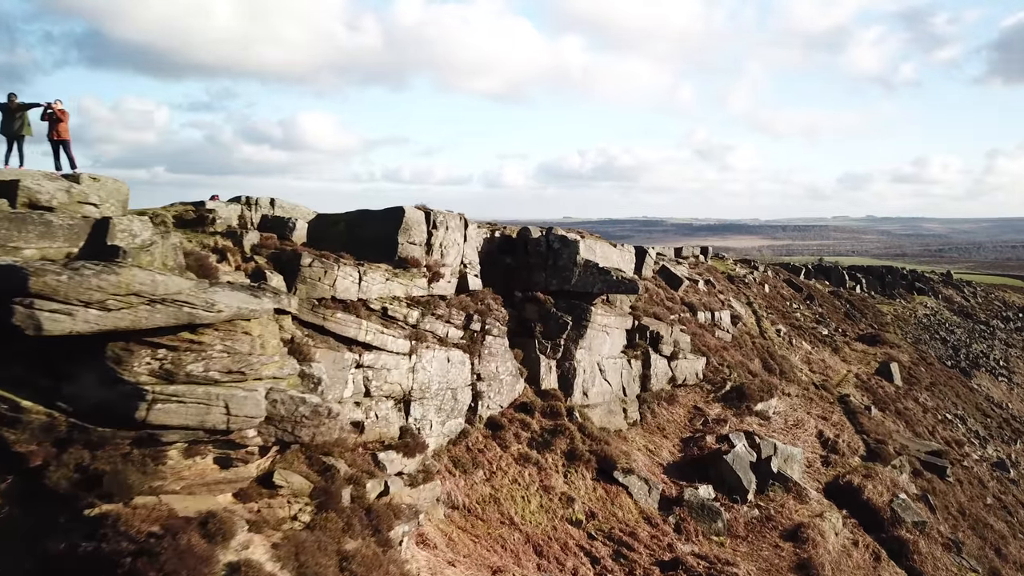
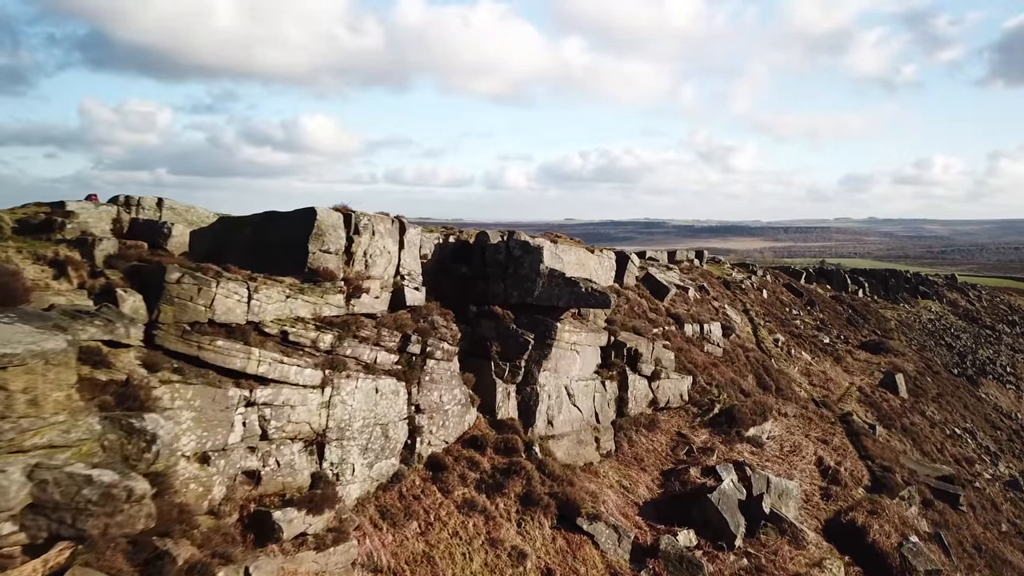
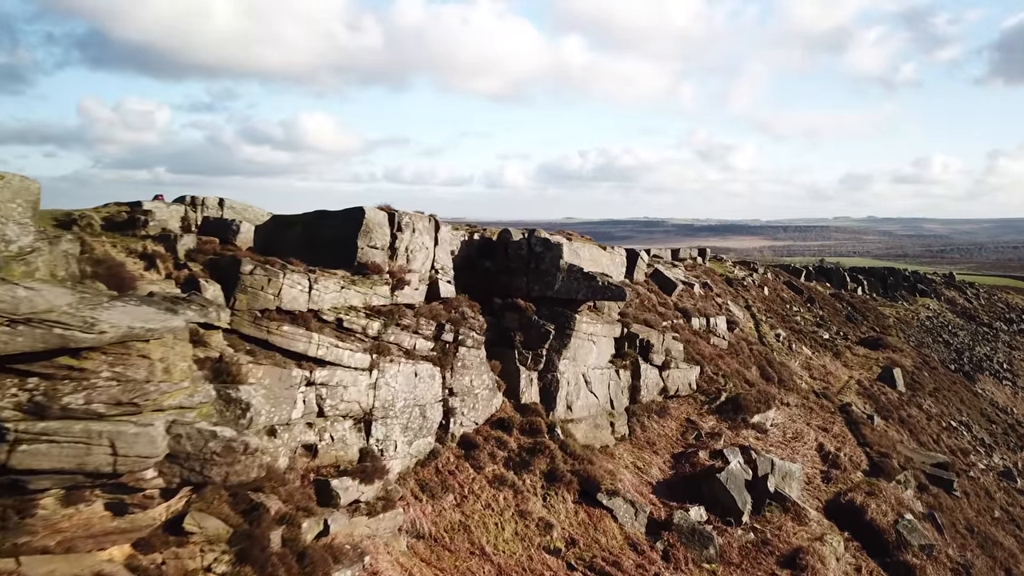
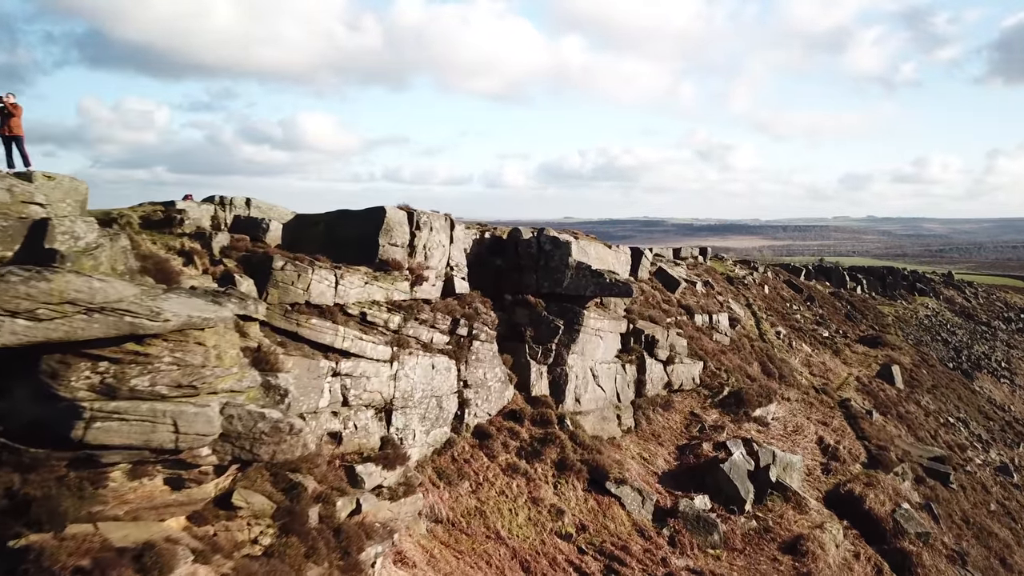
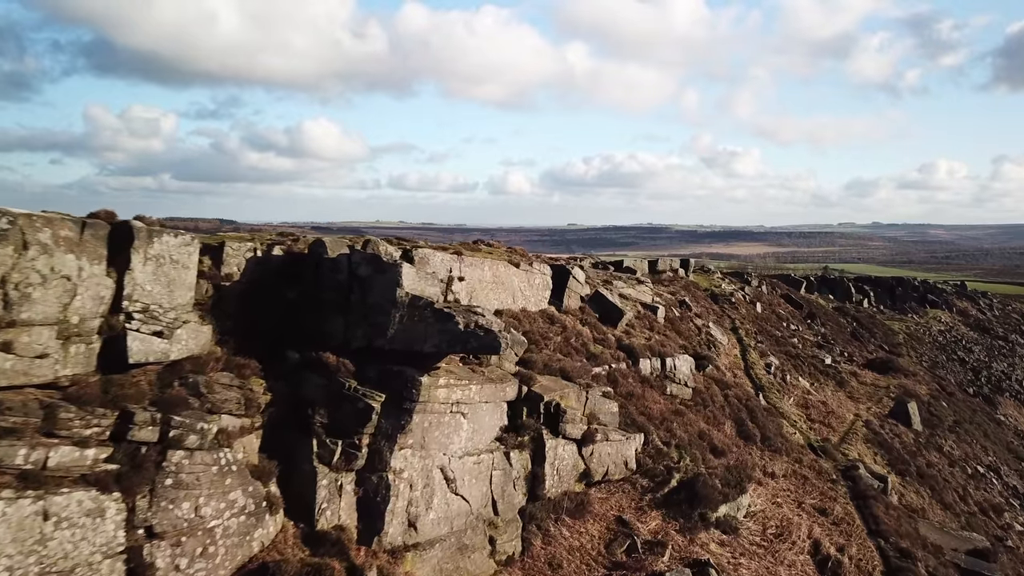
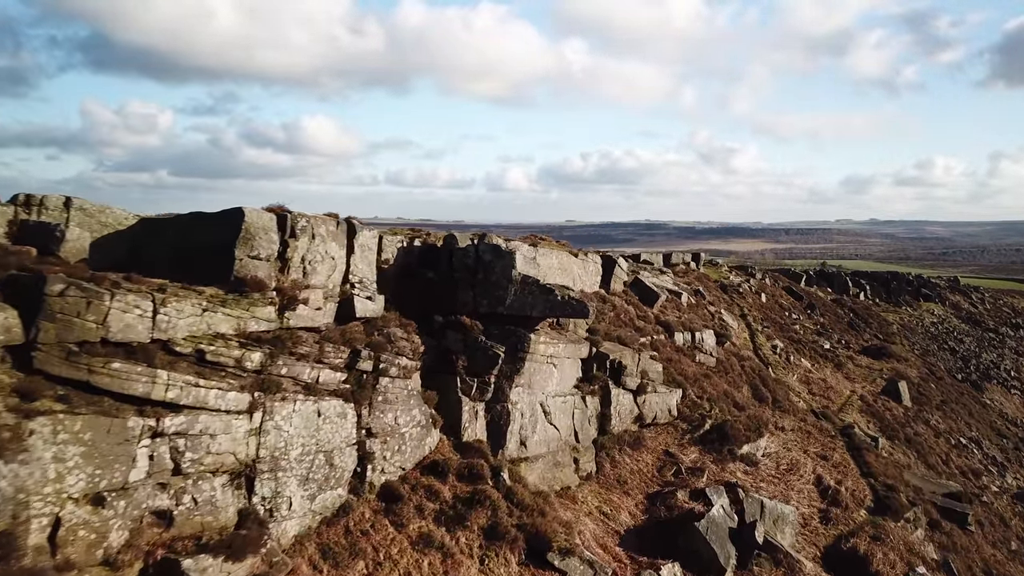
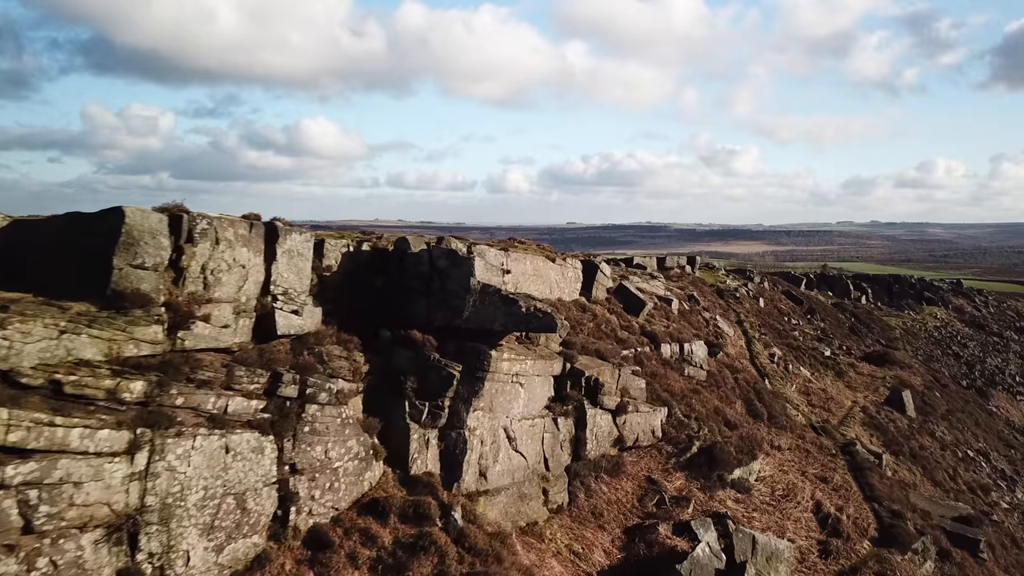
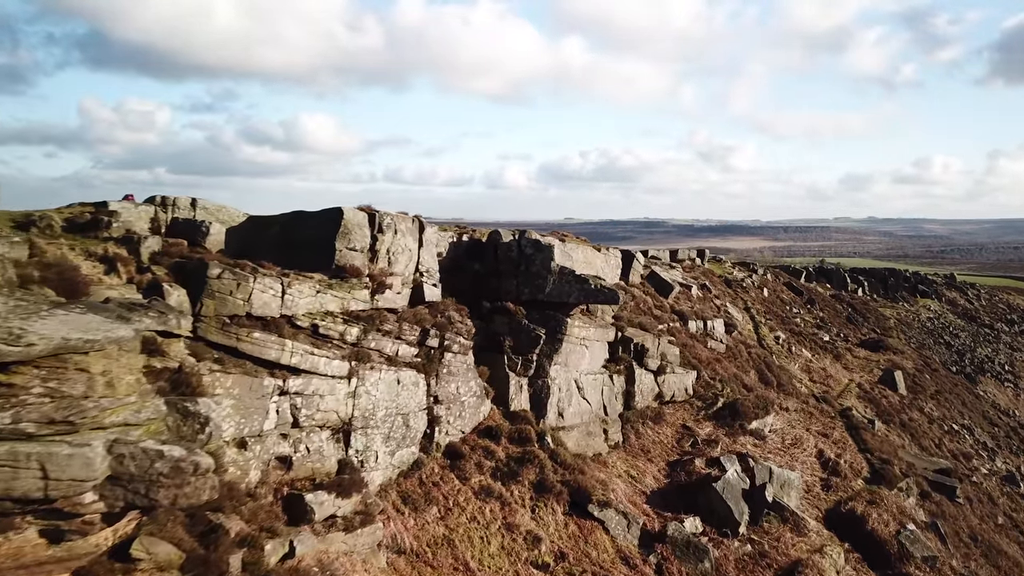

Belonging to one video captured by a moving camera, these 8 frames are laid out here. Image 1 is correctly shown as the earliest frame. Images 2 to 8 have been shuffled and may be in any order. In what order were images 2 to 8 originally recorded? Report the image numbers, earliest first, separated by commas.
4, 3, 8, 2, 6, 7, 5
